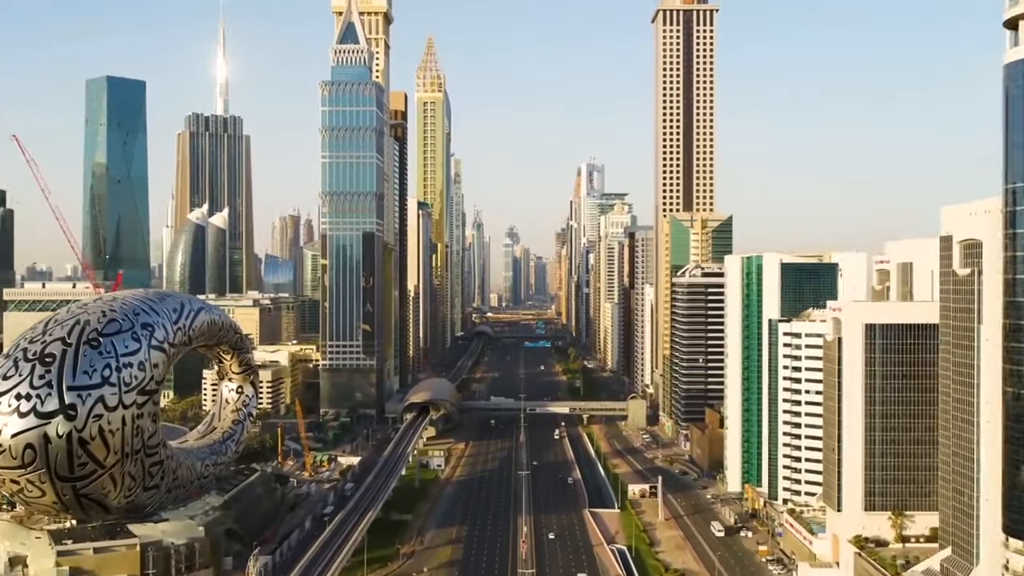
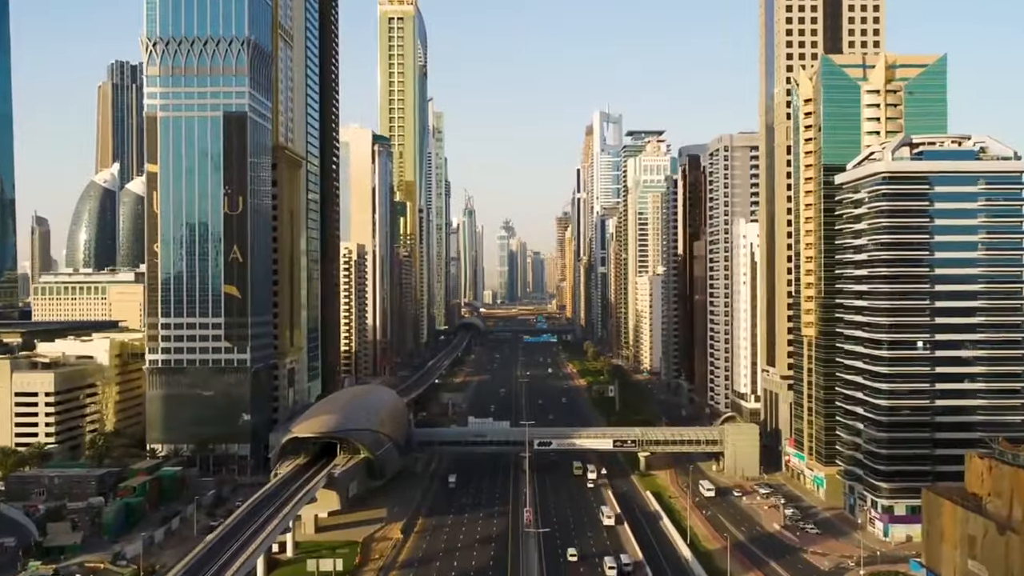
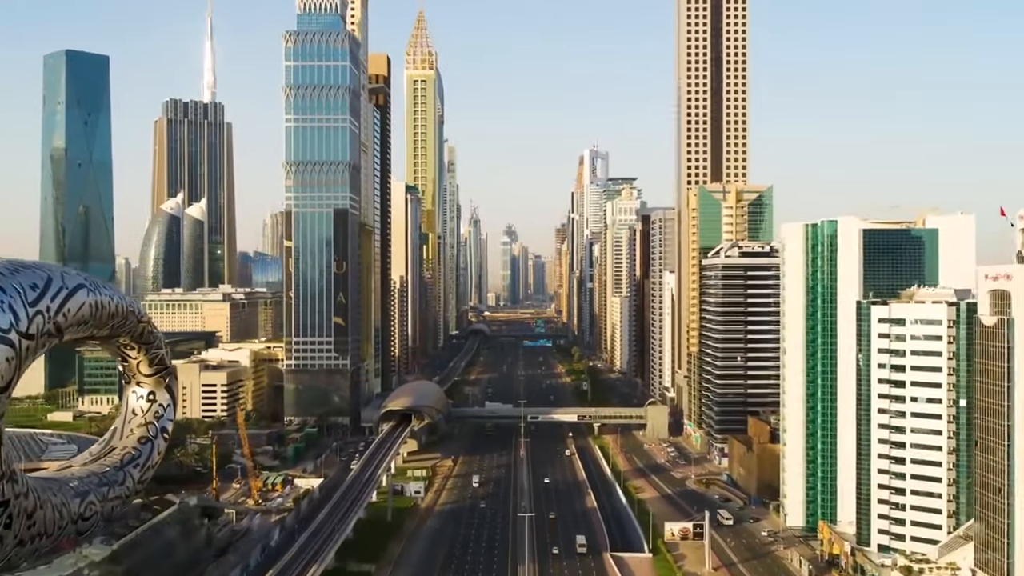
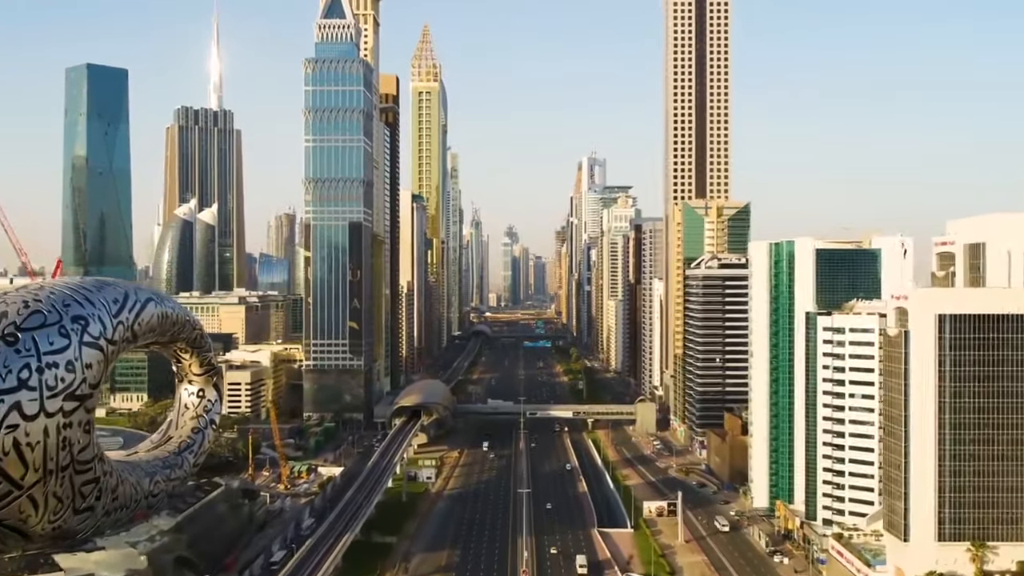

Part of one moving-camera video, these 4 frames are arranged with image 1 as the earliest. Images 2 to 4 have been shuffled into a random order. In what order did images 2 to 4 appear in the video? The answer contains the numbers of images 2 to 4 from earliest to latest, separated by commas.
4, 3, 2
